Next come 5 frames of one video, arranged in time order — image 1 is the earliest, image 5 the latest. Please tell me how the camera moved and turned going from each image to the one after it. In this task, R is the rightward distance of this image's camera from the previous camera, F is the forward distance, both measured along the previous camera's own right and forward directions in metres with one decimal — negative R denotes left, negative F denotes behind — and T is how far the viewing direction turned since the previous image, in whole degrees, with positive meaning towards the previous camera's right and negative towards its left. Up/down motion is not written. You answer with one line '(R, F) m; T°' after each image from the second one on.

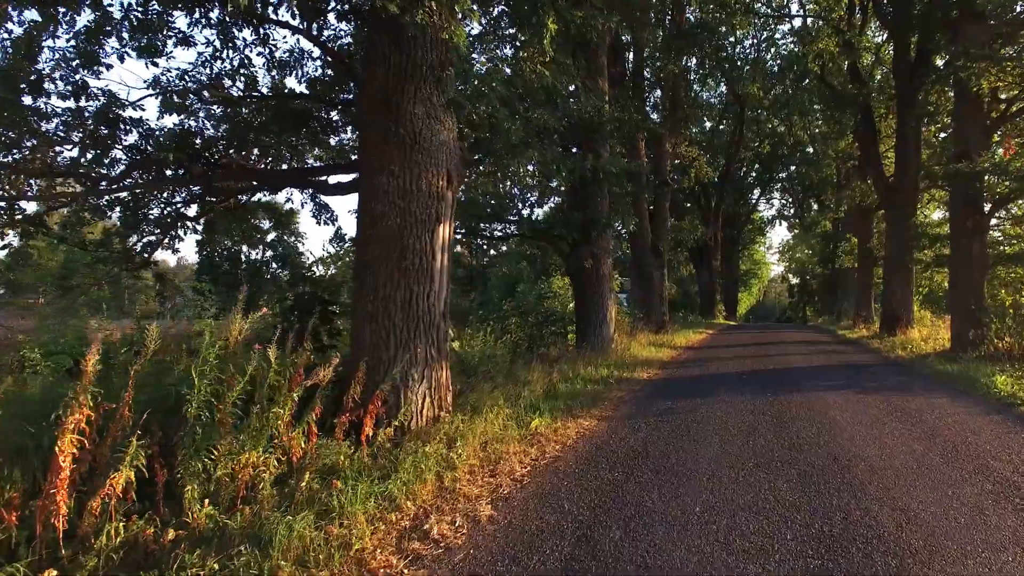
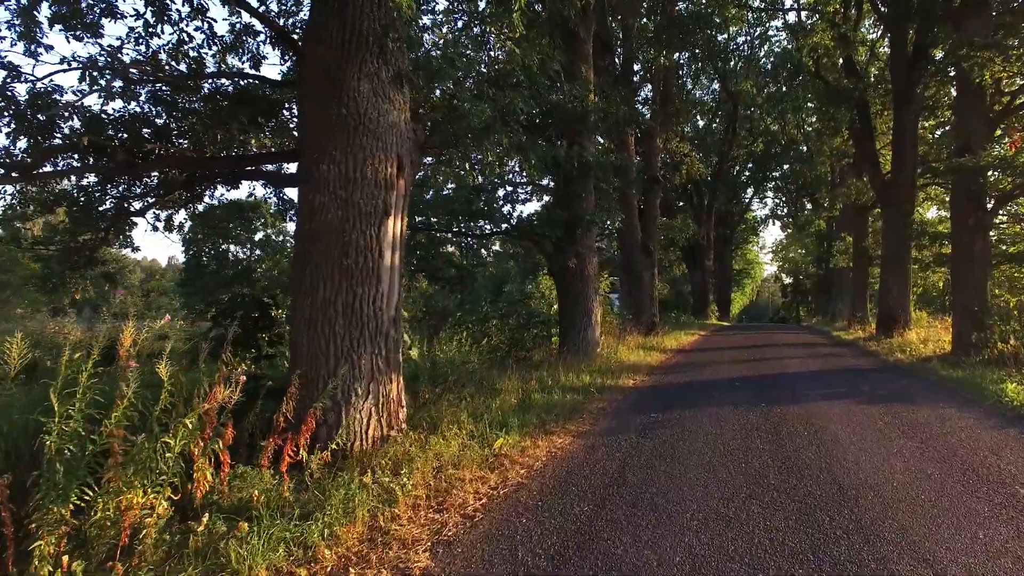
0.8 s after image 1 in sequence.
(+0.3, +0.7) m; +1°
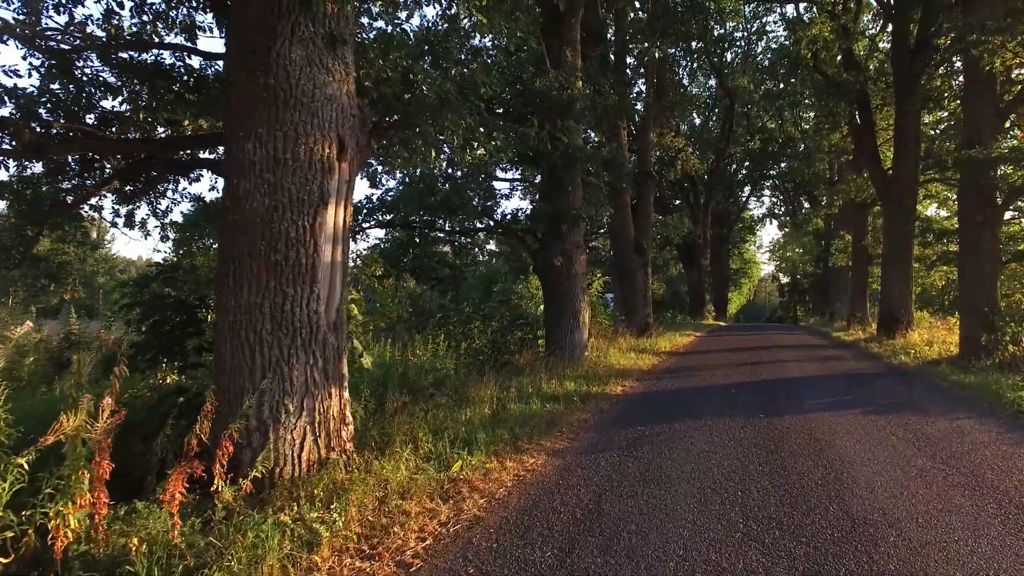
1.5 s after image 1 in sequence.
(+0.3, +0.7) m; 0°
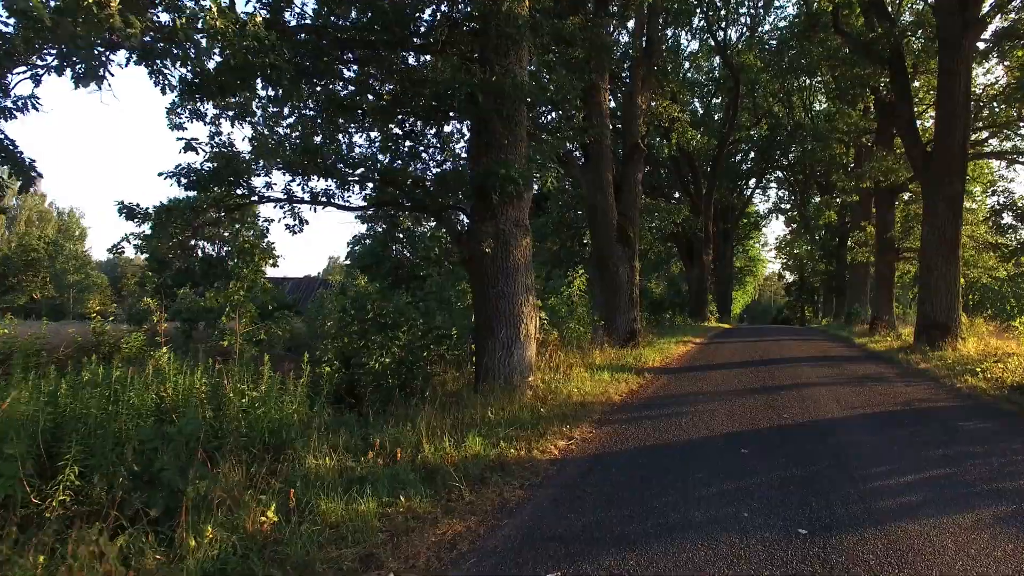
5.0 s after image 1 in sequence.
(+1.1, +3.5) m; 0°
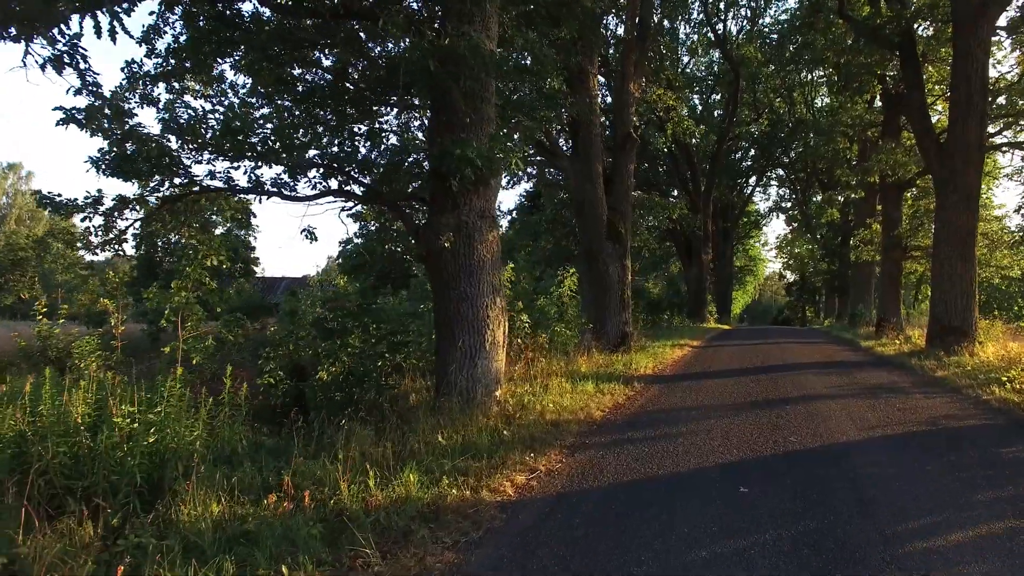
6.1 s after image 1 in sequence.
(+0.4, +1.1) m; 0°
